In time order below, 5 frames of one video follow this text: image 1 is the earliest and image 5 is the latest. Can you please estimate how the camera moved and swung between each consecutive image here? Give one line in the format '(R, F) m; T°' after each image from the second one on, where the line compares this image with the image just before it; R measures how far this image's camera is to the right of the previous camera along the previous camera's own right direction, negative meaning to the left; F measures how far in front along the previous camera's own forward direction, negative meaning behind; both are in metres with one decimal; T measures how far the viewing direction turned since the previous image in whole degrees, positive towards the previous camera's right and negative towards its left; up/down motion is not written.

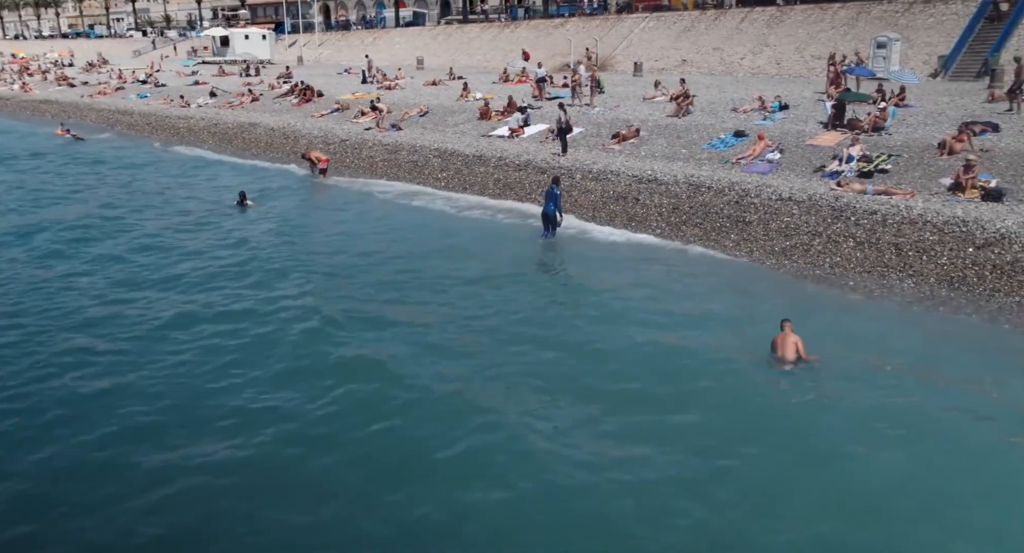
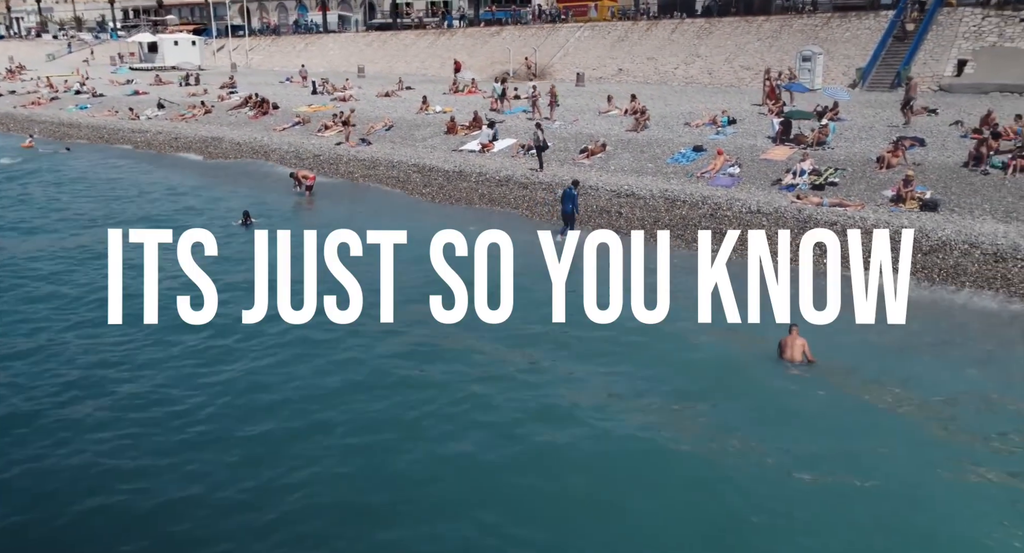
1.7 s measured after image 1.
(-2.0, -1.7) m; +6°
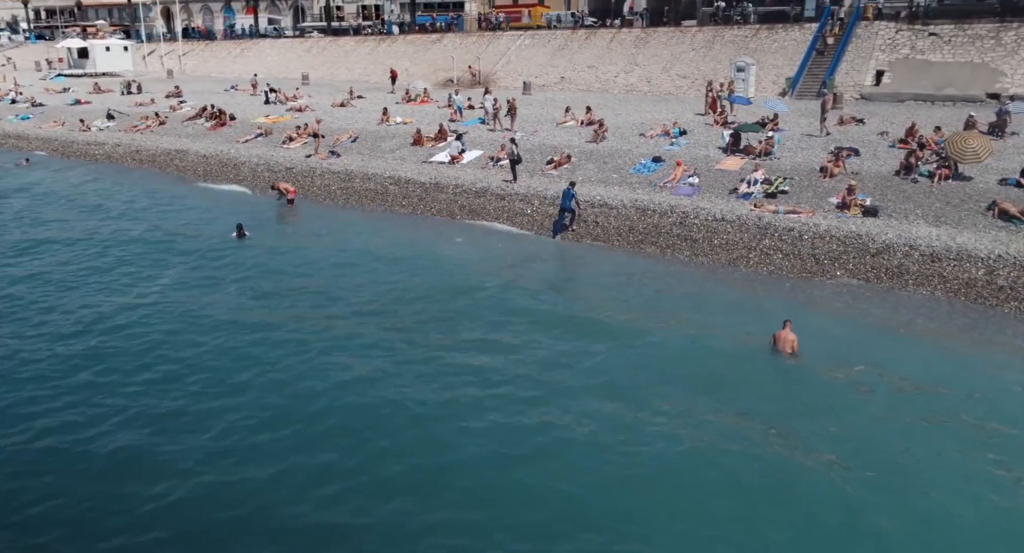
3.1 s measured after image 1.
(-1.7, -1.6) m; +5°
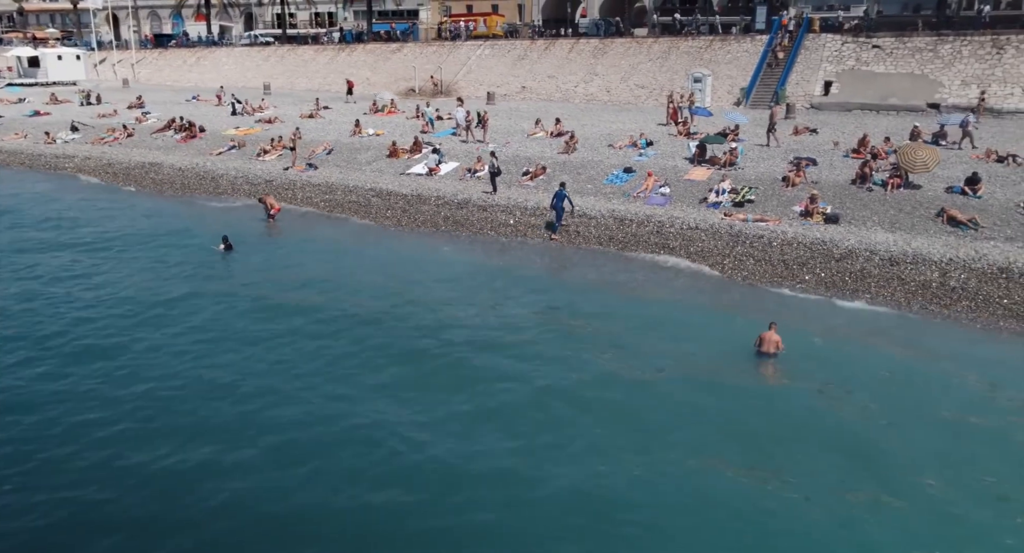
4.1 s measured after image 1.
(-1.1, -1.1) m; +4°
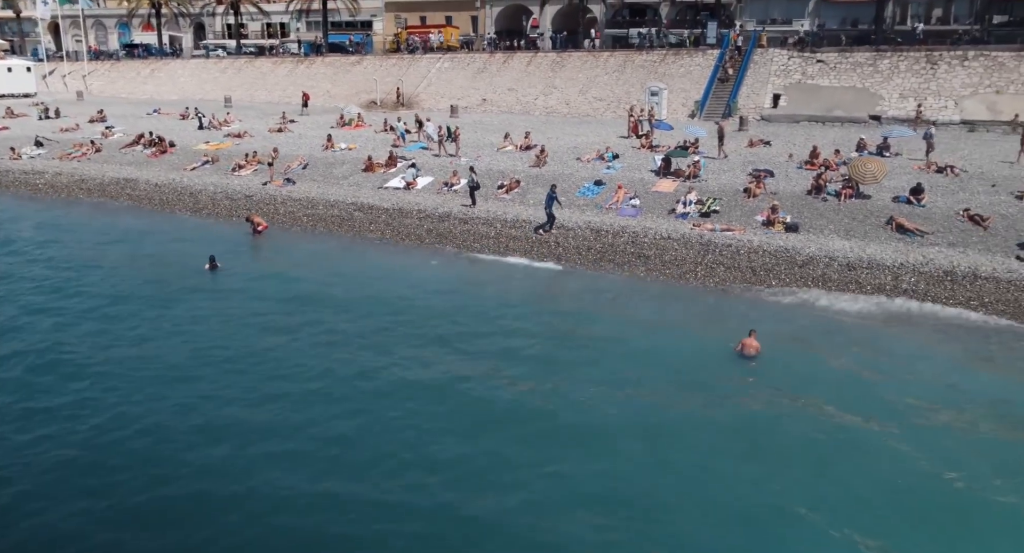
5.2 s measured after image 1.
(-1.2, -1.3) m; +4°
